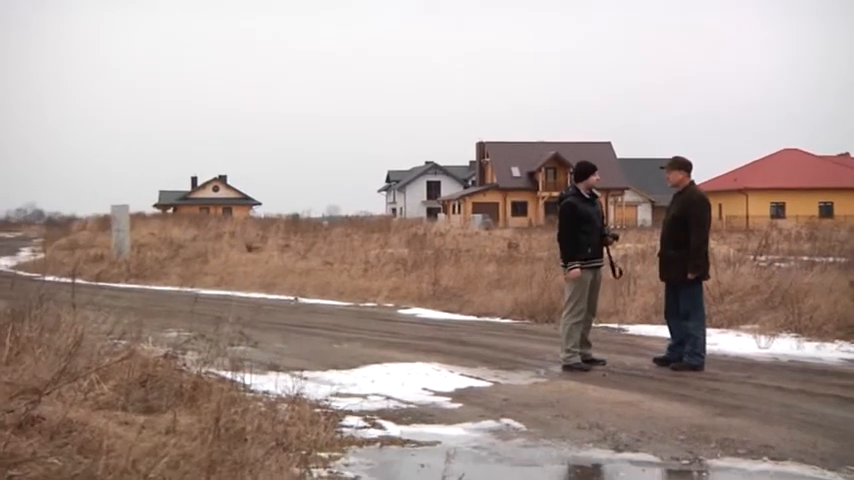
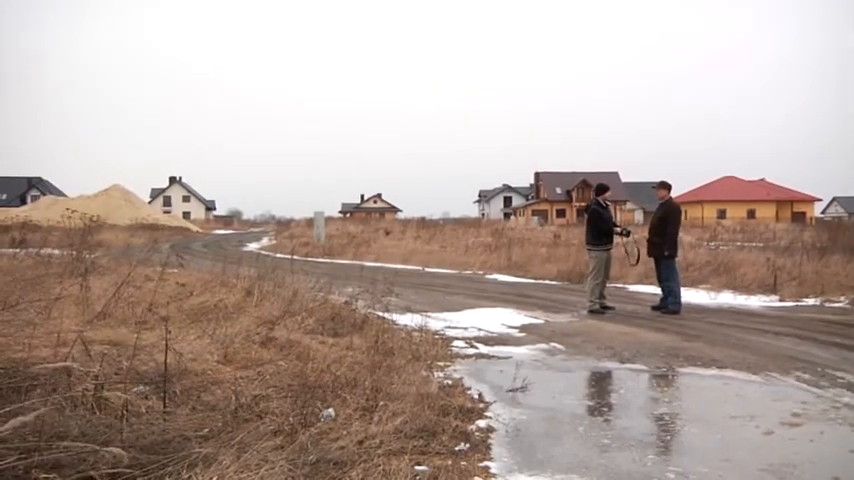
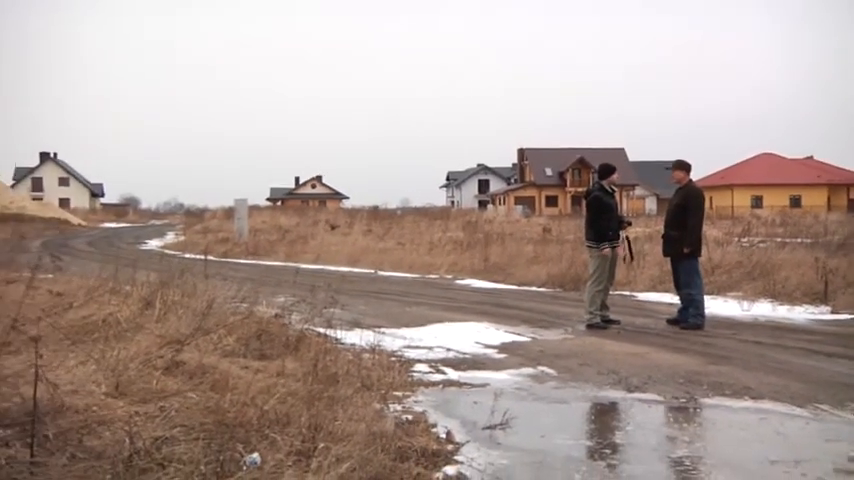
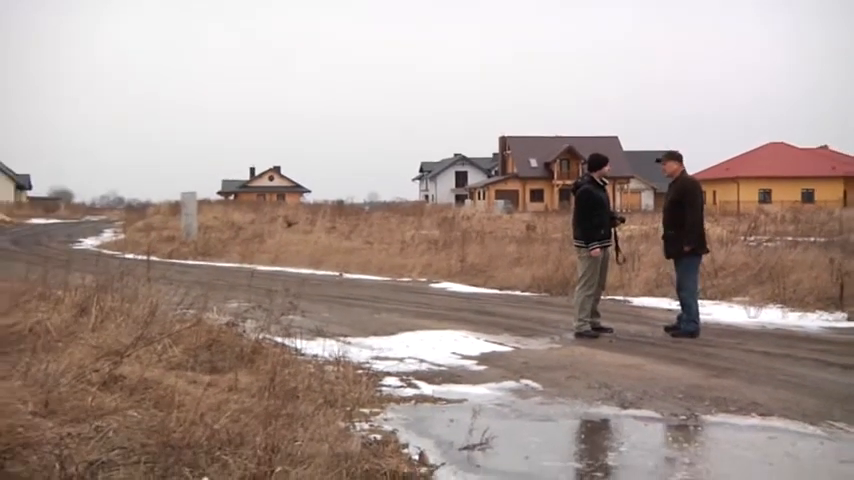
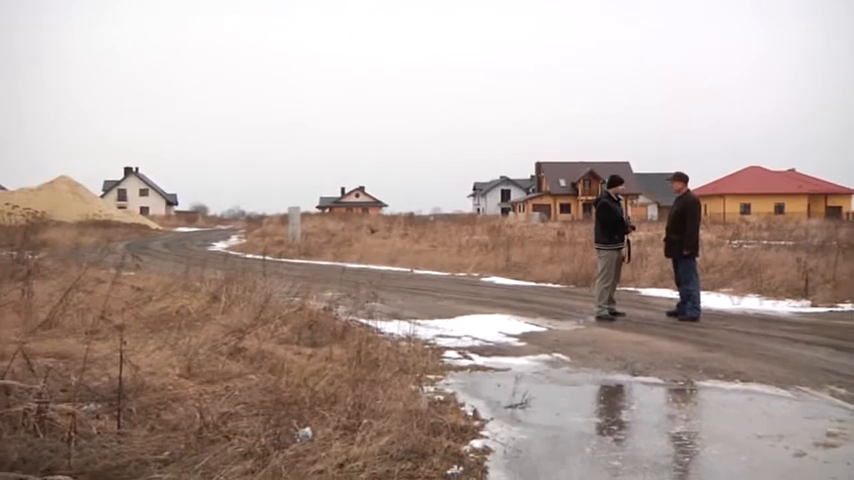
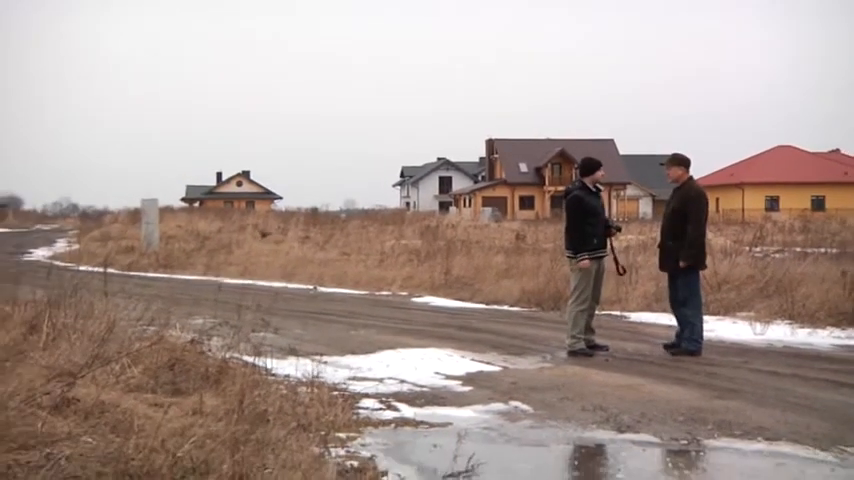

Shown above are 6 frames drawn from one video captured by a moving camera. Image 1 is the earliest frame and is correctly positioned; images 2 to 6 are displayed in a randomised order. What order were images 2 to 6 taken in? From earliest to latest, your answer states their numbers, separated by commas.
6, 4, 3, 5, 2
